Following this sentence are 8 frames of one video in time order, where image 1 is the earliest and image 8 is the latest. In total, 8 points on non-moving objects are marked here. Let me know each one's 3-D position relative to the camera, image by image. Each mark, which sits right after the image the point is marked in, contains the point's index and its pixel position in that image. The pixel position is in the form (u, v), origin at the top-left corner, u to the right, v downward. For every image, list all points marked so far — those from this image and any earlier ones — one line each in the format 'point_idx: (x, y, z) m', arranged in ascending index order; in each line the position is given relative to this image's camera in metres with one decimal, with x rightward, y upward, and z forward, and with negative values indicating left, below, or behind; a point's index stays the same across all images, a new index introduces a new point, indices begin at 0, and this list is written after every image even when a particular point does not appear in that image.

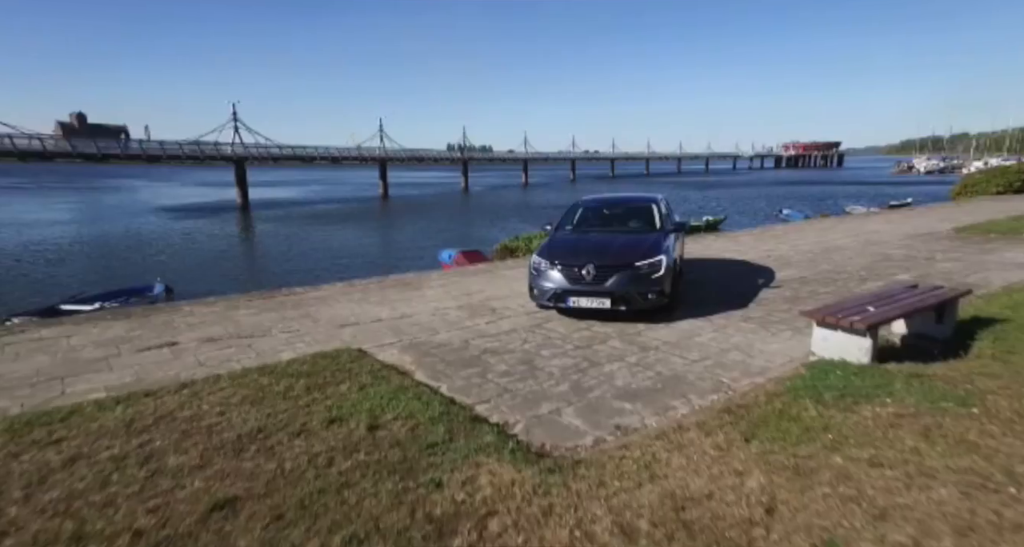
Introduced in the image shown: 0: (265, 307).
0: (-3.6, -0.5, +8.2) m
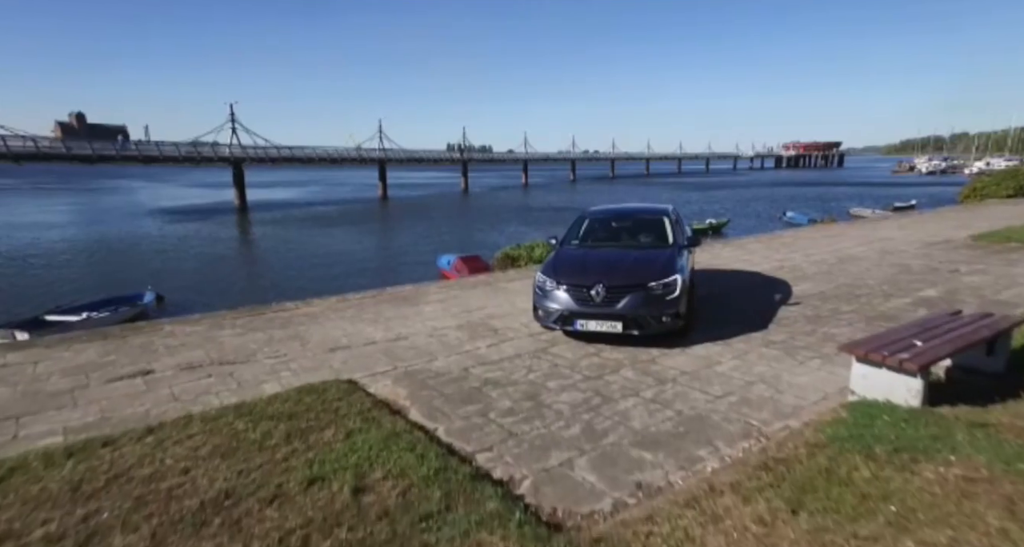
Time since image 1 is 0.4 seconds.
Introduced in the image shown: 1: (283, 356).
0: (-3.6, -0.8, +7.7) m
1: (-2.6, -0.9, +6.4) m
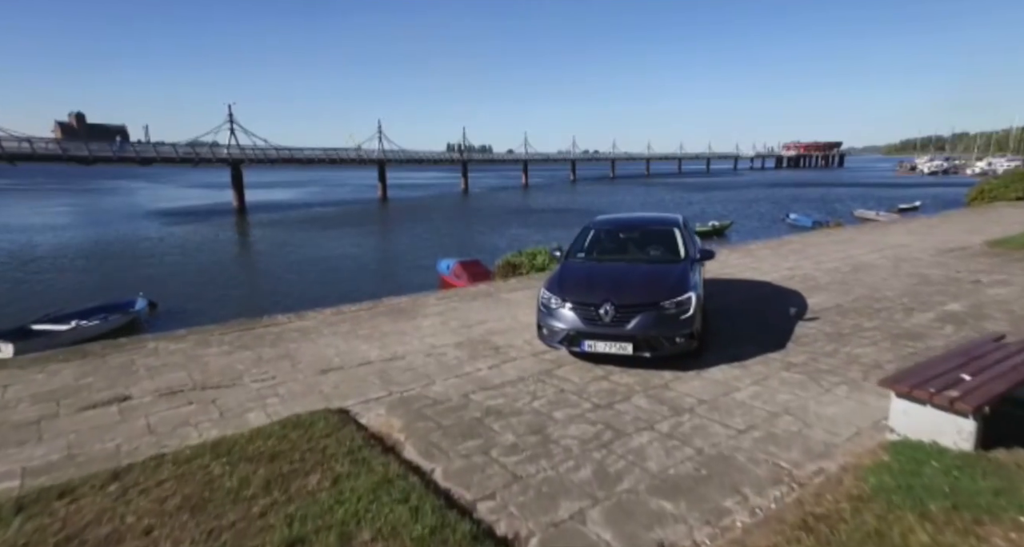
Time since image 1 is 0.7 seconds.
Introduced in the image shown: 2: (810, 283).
0: (-3.6, -0.9, +7.3) m
1: (-2.6, -1.1, +6.0) m
2: (+5.3, -0.2, +10.0) m
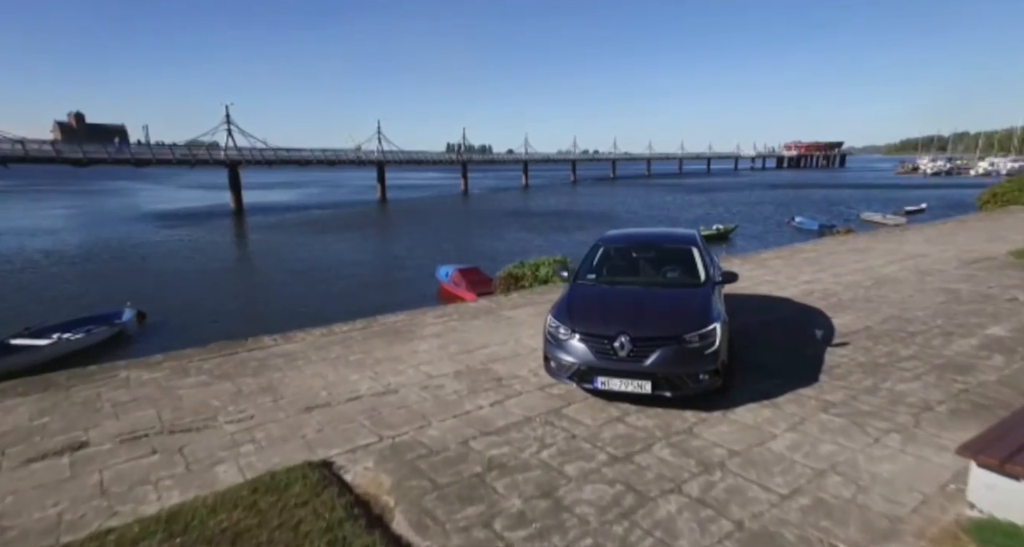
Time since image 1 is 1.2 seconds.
0: (-3.5, -1.2, +6.7) m
1: (-2.6, -1.4, +5.4) m
2: (+5.3, -0.4, +9.3) m
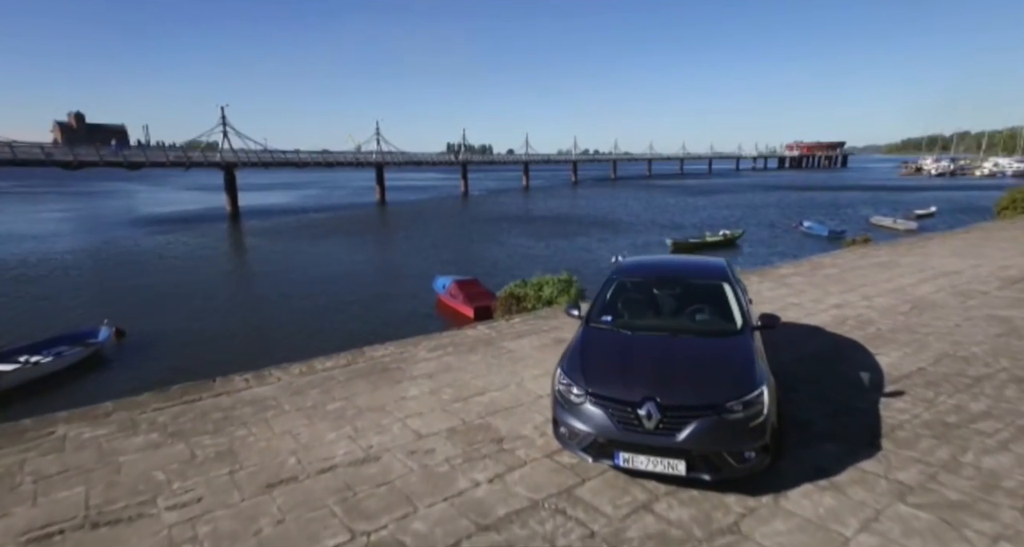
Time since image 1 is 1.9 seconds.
0: (-3.5, -1.6, +5.8) m
1: (-2.5, -1.8, +4.5) m
2: (+5.4, -0.8, +8.4) m
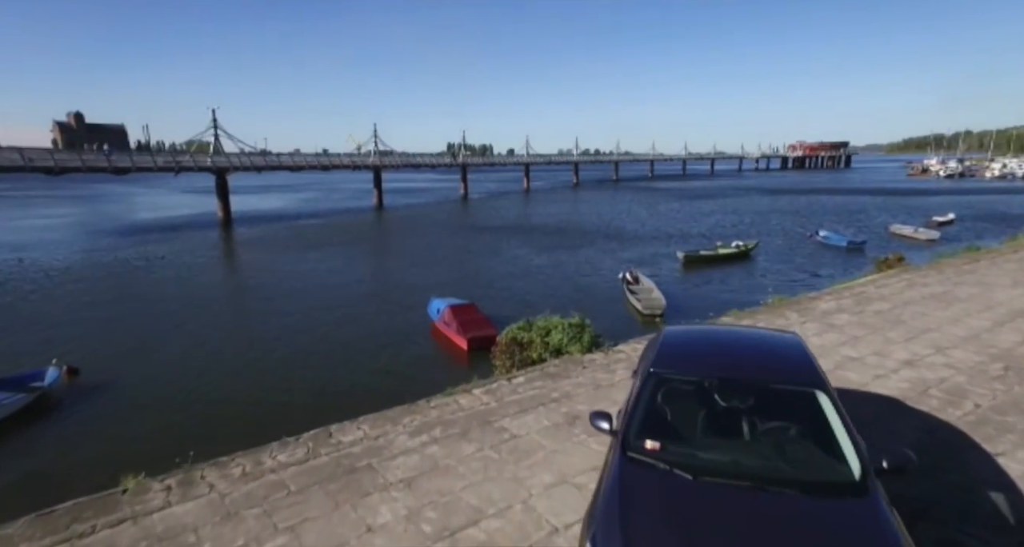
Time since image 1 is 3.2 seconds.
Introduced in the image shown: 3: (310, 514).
0: (-3.5, -2.4, +4.0) m
1: (-2.5, -2.6, +2.7) m
2: (+5.4, -1.6, +6.6) m
3: (-1.8, -2.2, +5.1) m
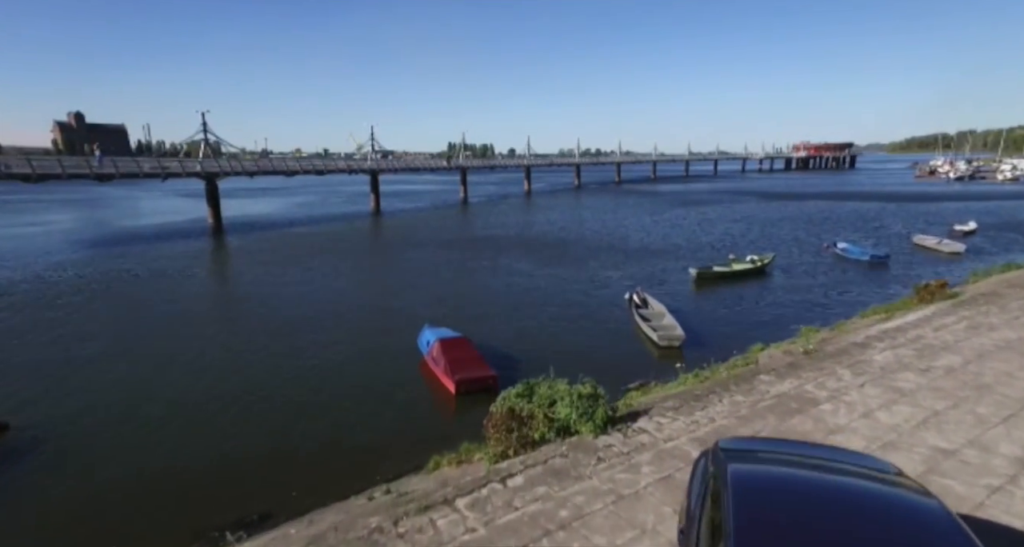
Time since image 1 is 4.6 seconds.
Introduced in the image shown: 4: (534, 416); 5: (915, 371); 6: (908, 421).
0: (-3.5, -3.2, +2.1) m
1: (-2.6, -3.4, +0.8) m
2: (+5.3, -2.4, +4.7) m
3: (-1.9, -3.0, +3.2) m
4: (+0.3, -2.0, +7.9) m
5: (+6.9, -1.6, +9.5) m
6: (+5.4, -2.0, +7.6) m
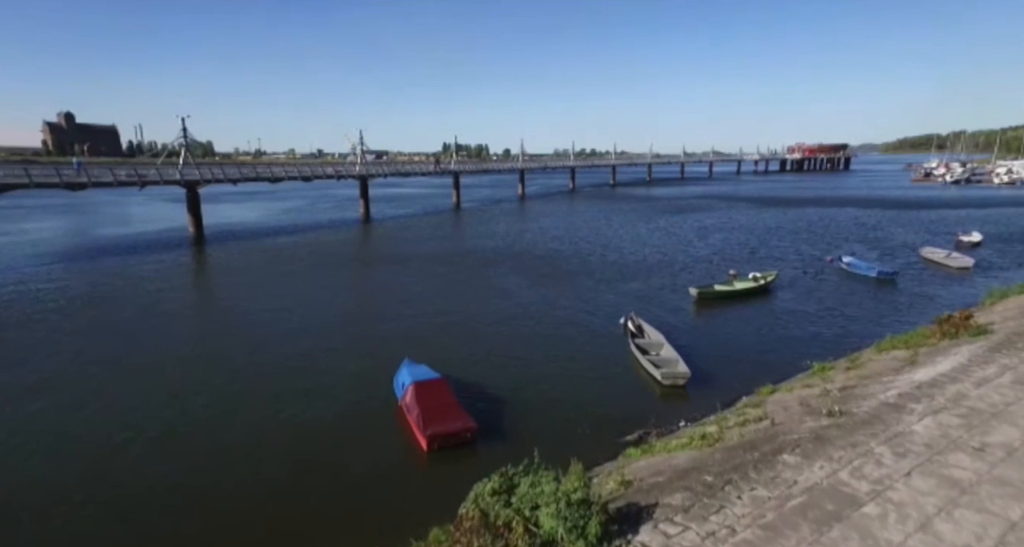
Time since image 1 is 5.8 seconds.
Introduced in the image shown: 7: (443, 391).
0: (-3.8, -4.1, +0.5) m
1: (-2.8, -4.3, -0.8) m
2: (+5.1, -3.3, +3.2) m
3: (-2.2, -3.9, +1.6) m
4: (0.0, -2.9, +6.3) m
5: (+6.6, -2.5, +8.0) m
6: (+5.1, -2.9, +6.1) m
7: (-1.6, -3.0, +14.3) m
